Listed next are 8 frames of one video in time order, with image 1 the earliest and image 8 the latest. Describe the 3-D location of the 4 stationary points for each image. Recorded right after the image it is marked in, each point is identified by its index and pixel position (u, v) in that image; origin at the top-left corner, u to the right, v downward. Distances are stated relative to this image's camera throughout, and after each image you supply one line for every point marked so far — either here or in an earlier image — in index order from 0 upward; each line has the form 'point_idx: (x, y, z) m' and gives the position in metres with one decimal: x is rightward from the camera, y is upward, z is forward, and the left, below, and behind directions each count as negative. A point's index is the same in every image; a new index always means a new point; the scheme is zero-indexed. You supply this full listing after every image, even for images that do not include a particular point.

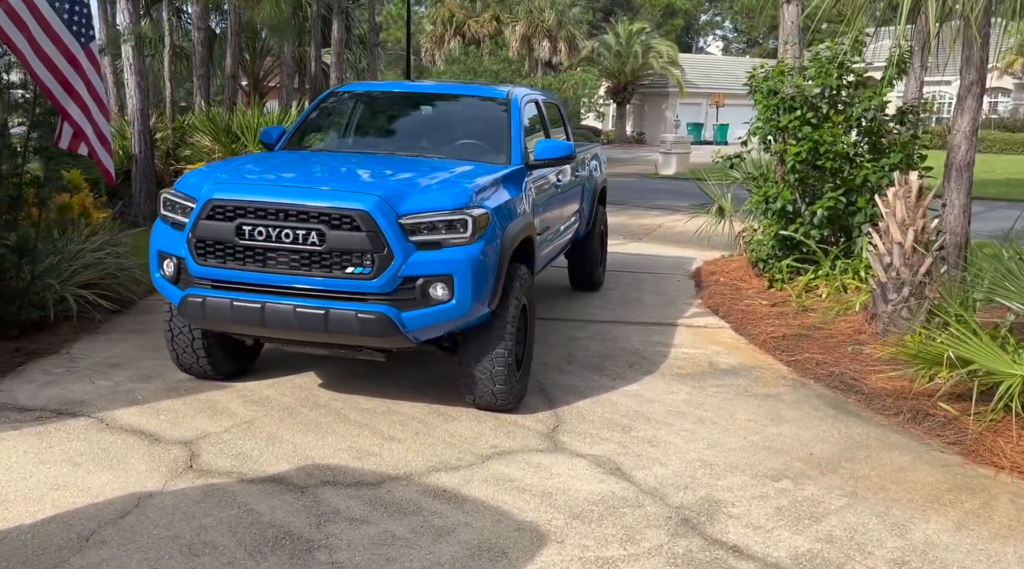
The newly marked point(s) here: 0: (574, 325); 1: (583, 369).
0: (+0.5, -0.4, +6.5) m
1: (+0.5, -0.6, +5.4) m
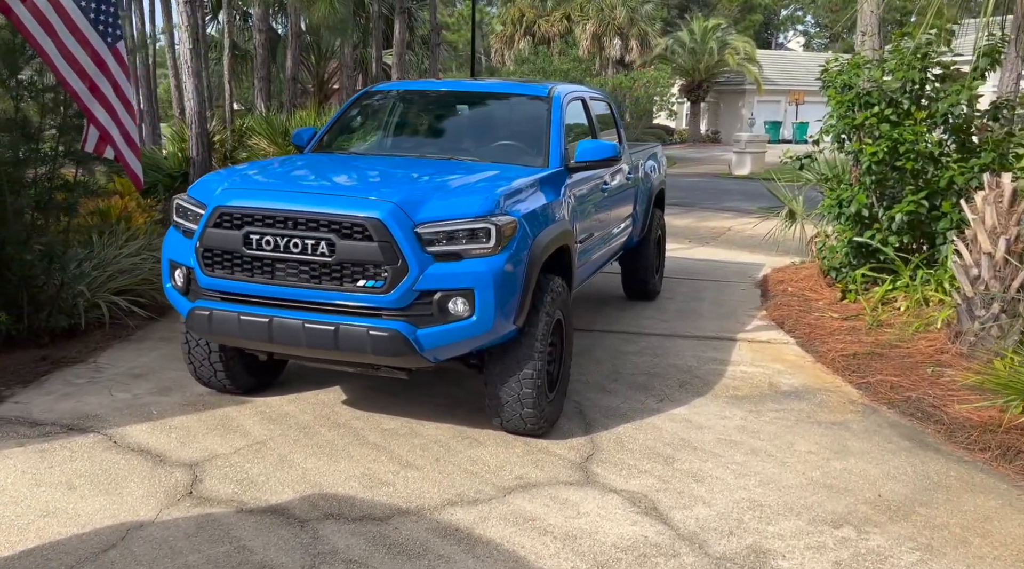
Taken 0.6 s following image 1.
0: (+0.9, -0.4, +6.1) m
1: (+0.7, -0.7, +5.0) m
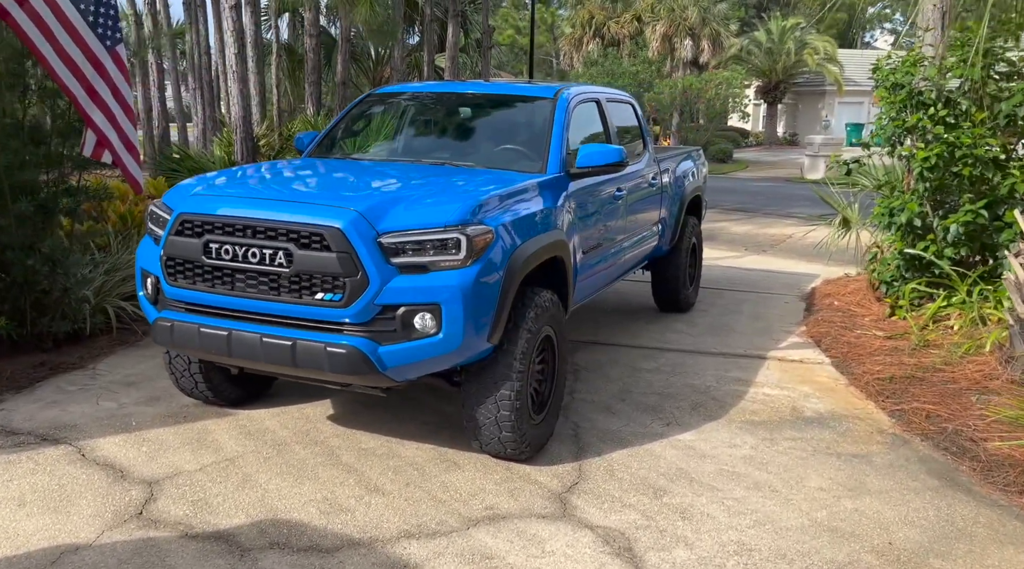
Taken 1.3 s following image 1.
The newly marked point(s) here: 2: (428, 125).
0: (+1.0, -0.5, +5.8) m
1: (+0.7, -0.8, +4.7) m
2: (-0.5, +1.0, +5.0) m
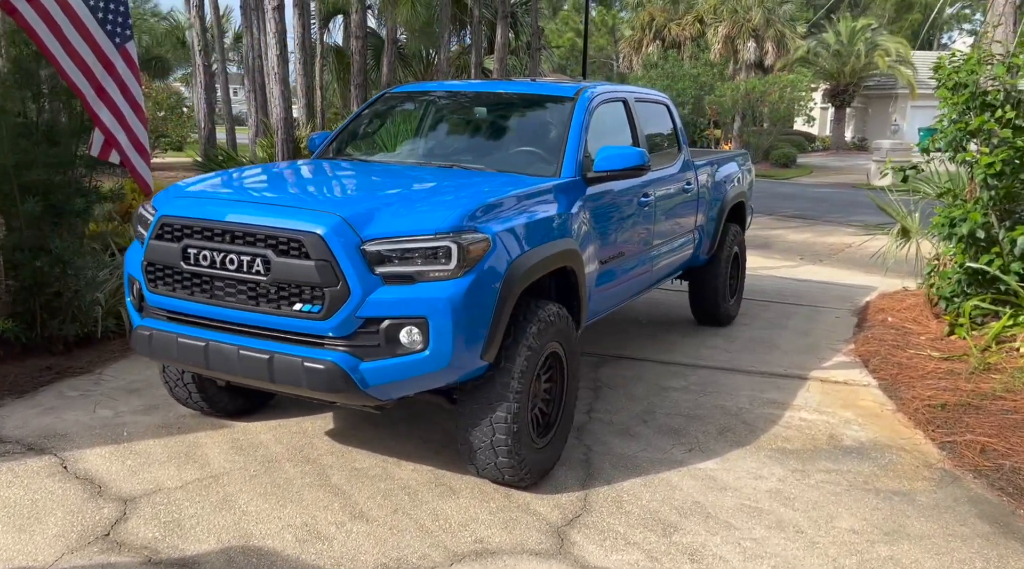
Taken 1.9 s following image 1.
0: (+1.1, -0.6, +5.4) m
1: (+0.8, -0.8, +4.4) m
2: (-0.4, +1.0, +4.7) m
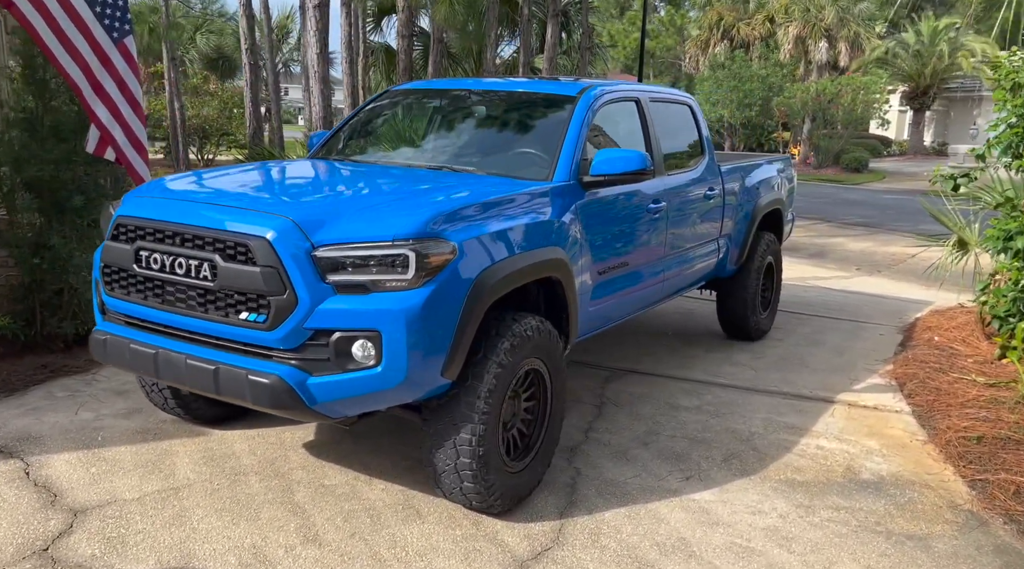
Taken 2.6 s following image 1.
0: (+1.1, -0.7, +5.1) m
1: (+0.7, -0.9, +4.1) m
2: (-0.4, +0.9, +4.5) m
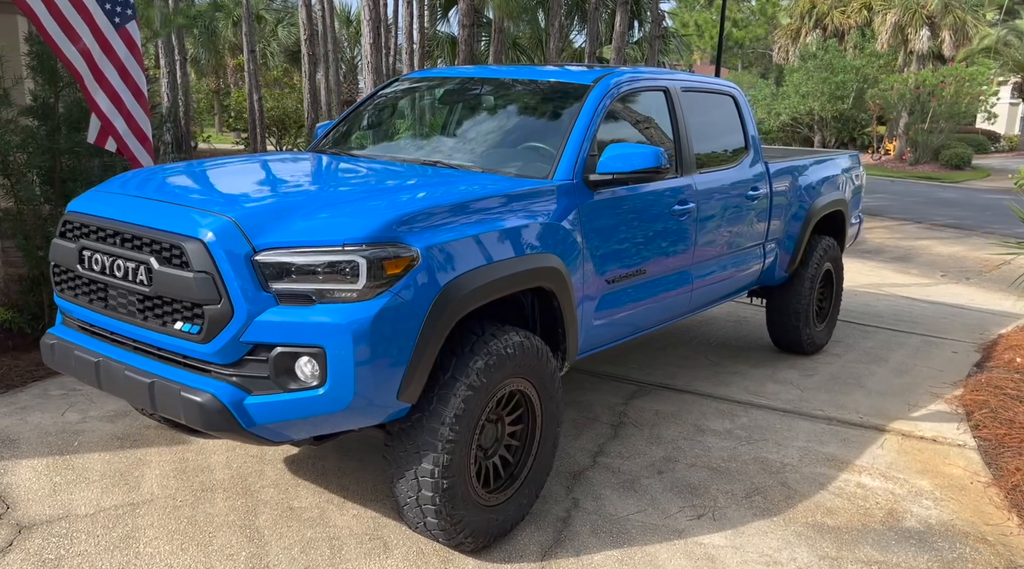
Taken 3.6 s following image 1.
0: (+1.2, -0.7, +4.6) m
1: (+0.7, -1.0, +3.7) m
2: (-0.4, +0.9, +4.2) m
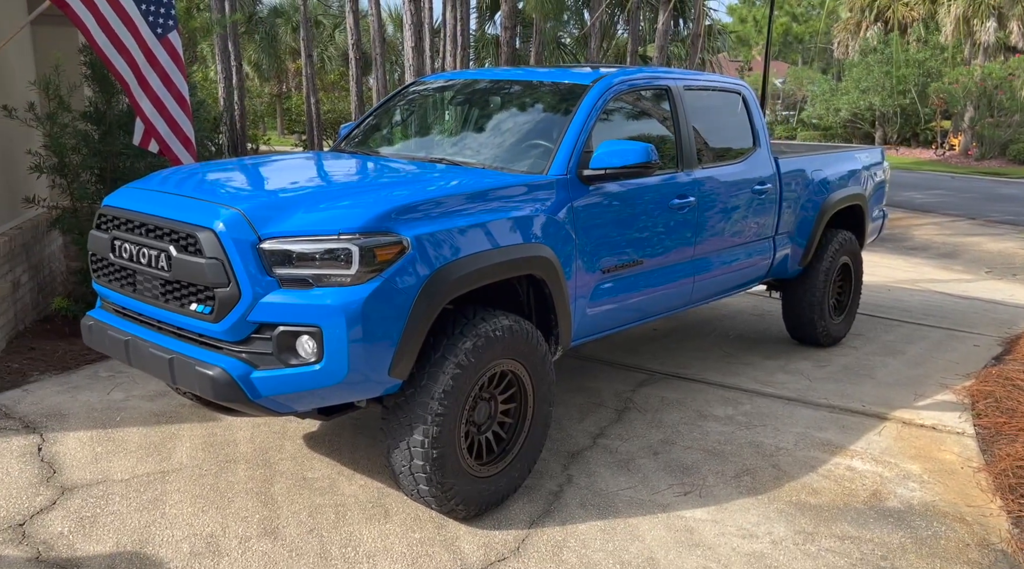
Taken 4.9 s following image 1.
0: (+1.3, -0.7, +4.8) m
1: (+0.7, -0.9, +3.8) m
2: (-0.3, +0.9, +4.5) m
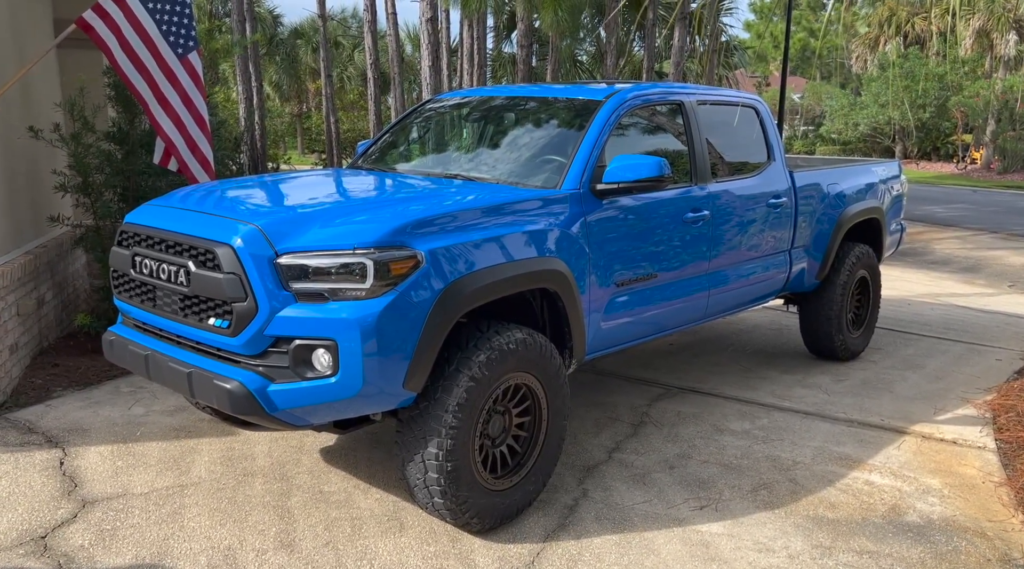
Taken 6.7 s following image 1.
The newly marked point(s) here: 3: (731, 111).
0: (+1.4, -0.8, +4.7) m
1: (+0.8, -1.0, +3.8) m
2: (-0.2, +0.9, +4.5) m
3: (+1.4, +1.1, +5.1) m
